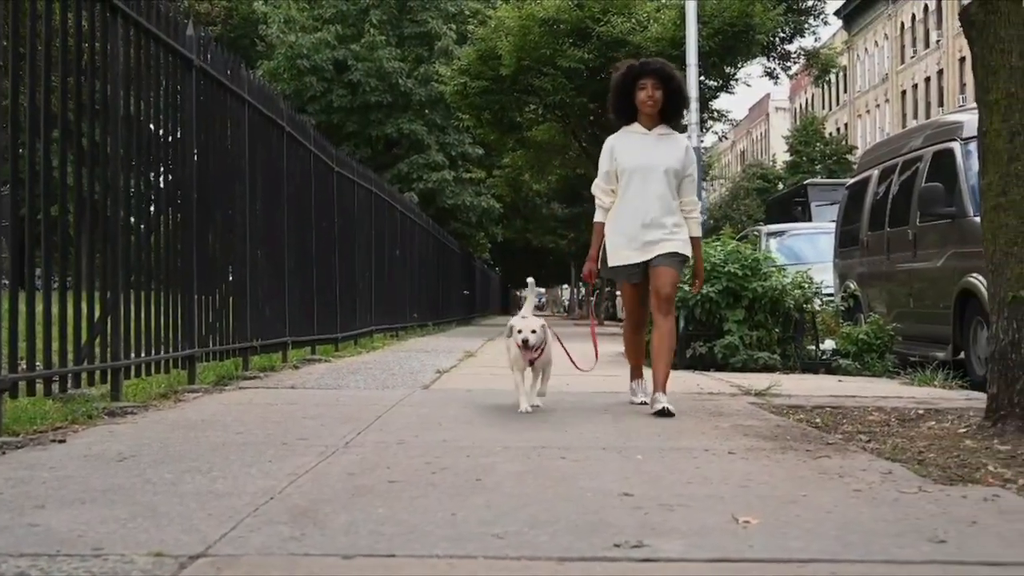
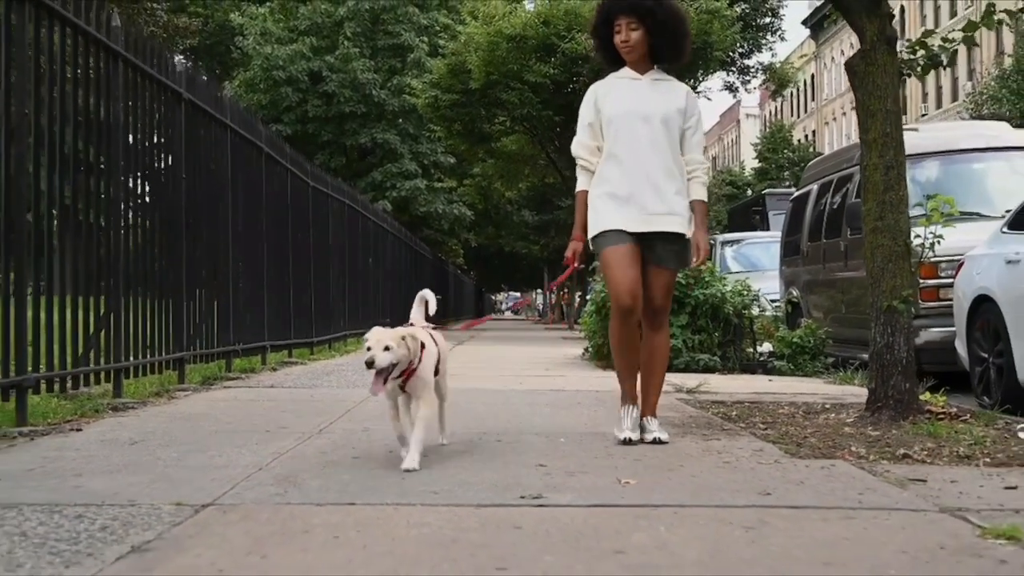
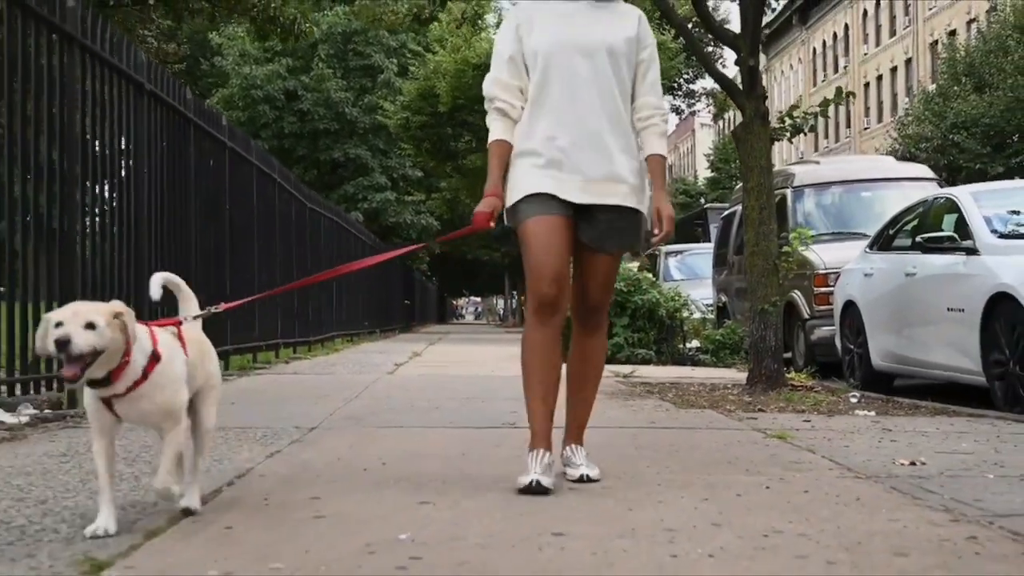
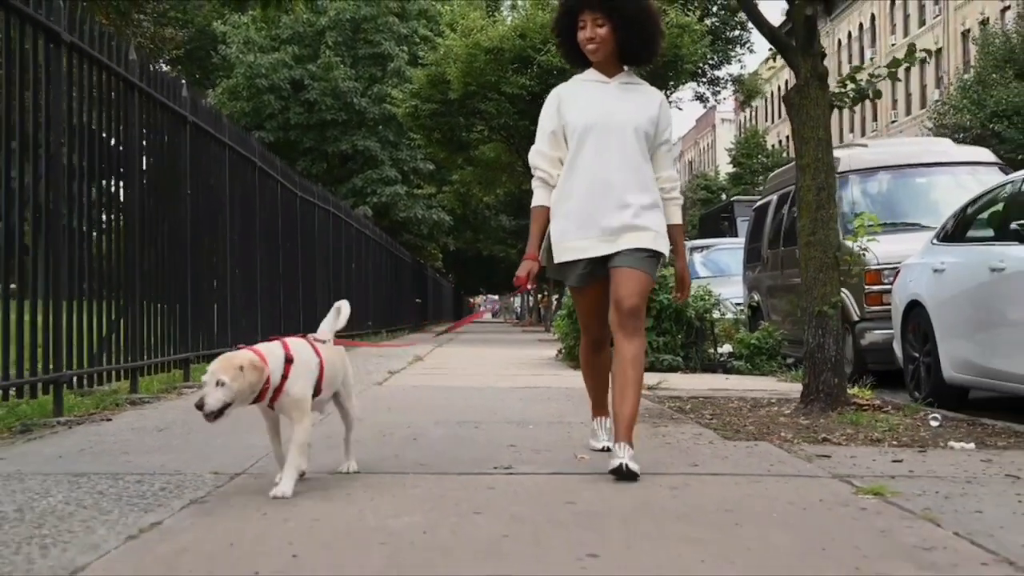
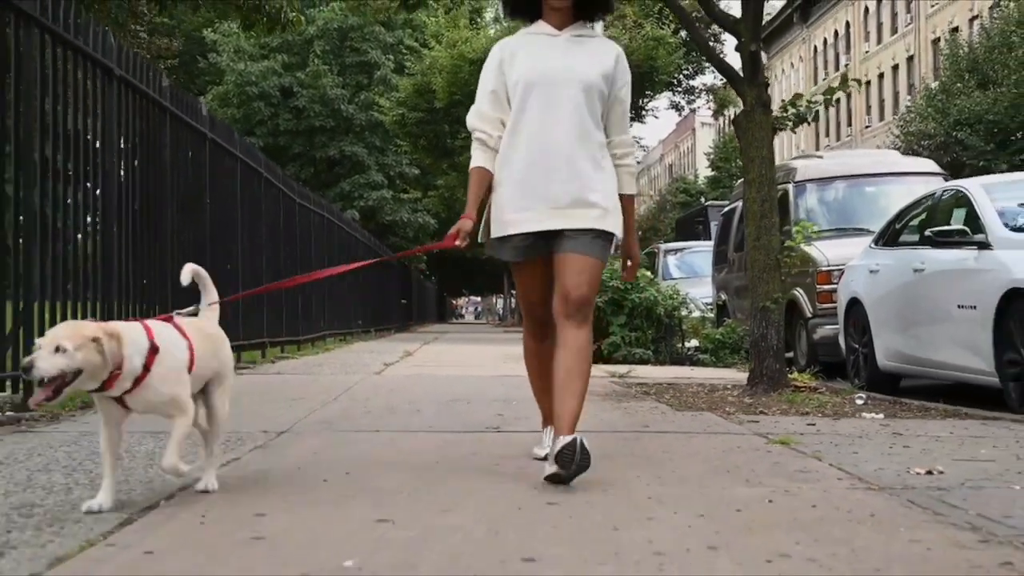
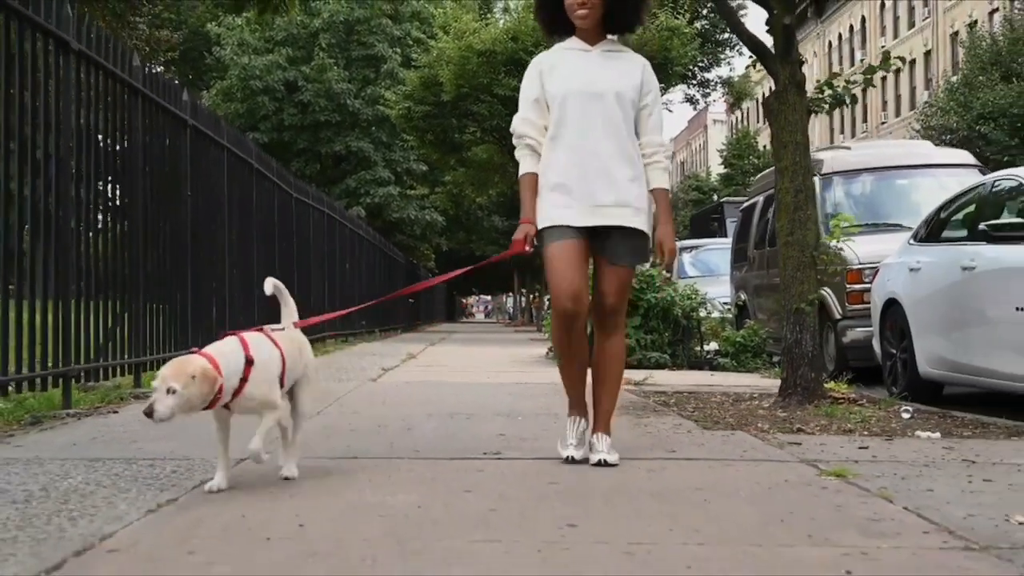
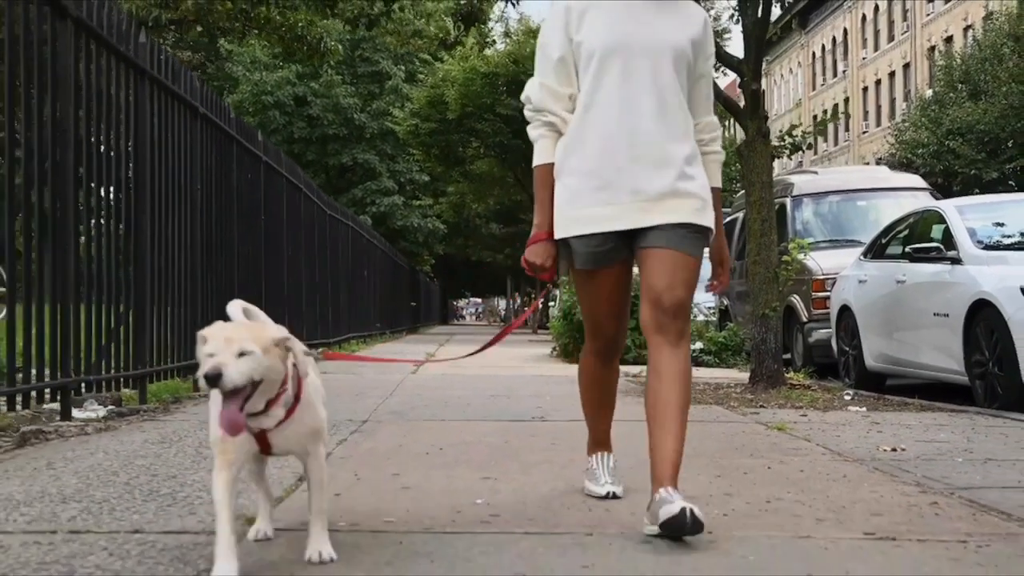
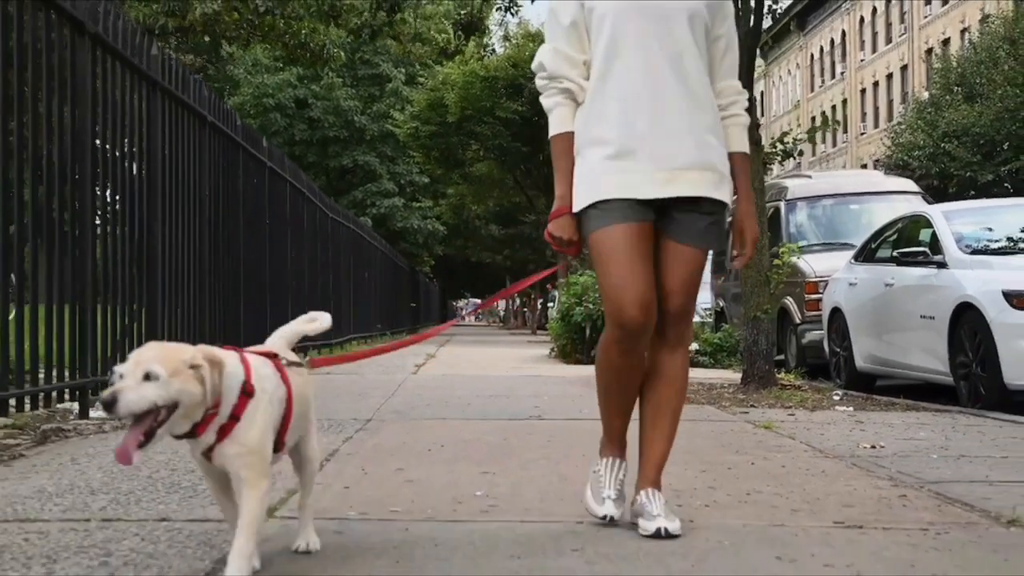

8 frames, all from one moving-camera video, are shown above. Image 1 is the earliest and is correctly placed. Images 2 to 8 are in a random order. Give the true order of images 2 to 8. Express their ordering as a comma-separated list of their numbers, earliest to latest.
2, 4, 6, 5, 3, 7, 8
